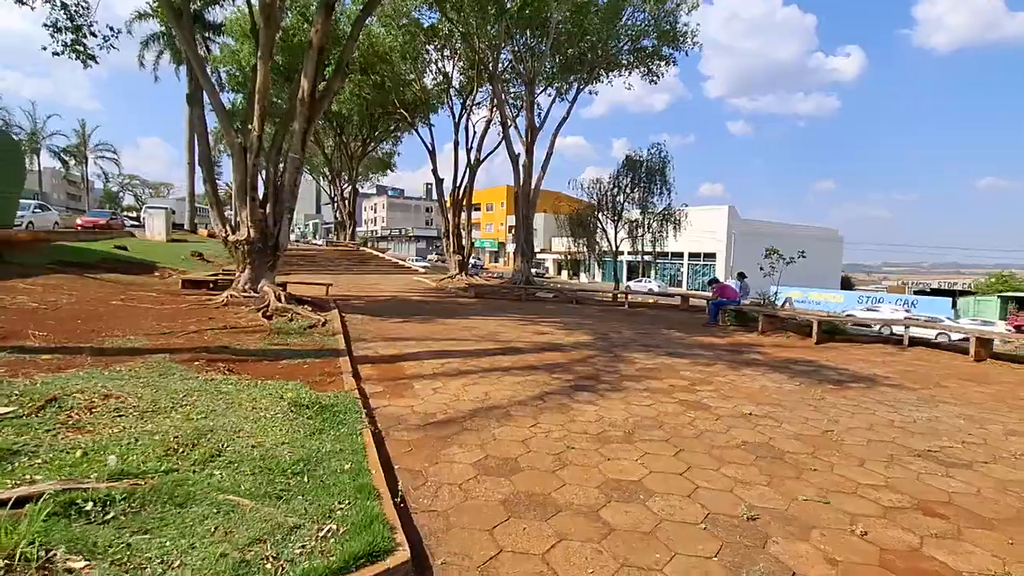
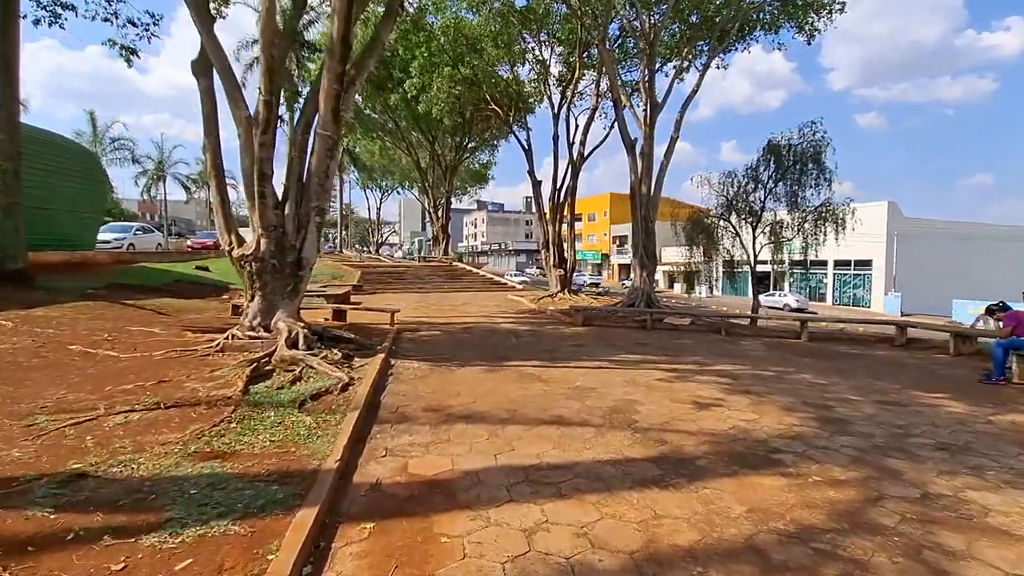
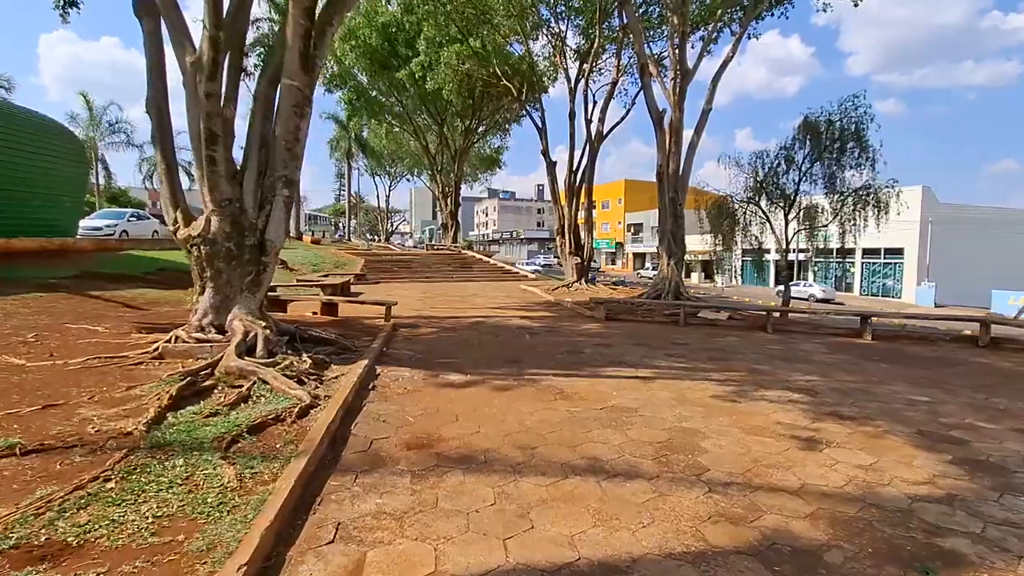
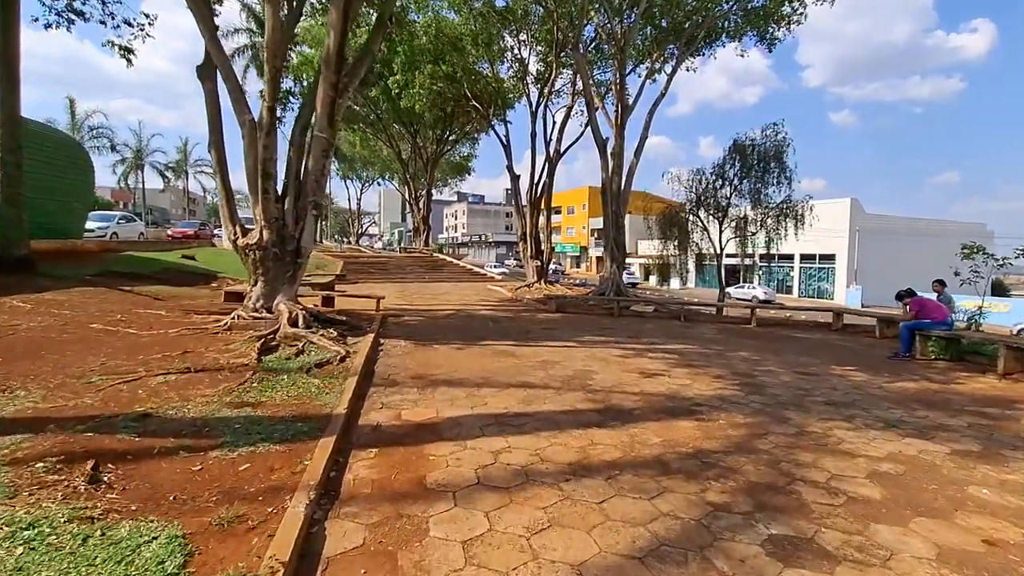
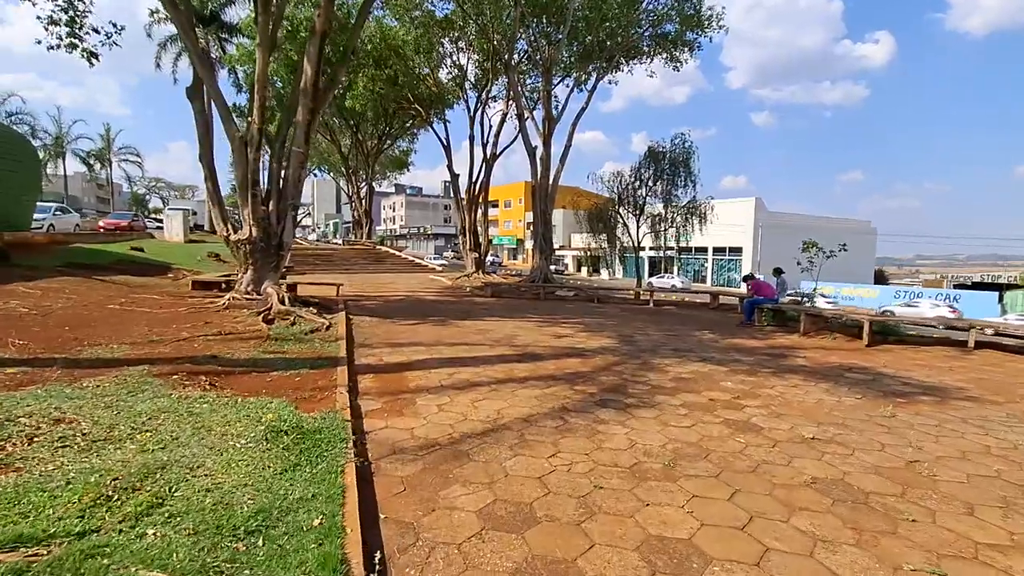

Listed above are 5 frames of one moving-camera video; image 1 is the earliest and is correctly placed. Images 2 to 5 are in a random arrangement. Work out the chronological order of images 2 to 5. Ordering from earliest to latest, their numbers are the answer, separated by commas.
5, 4, 2, 3
